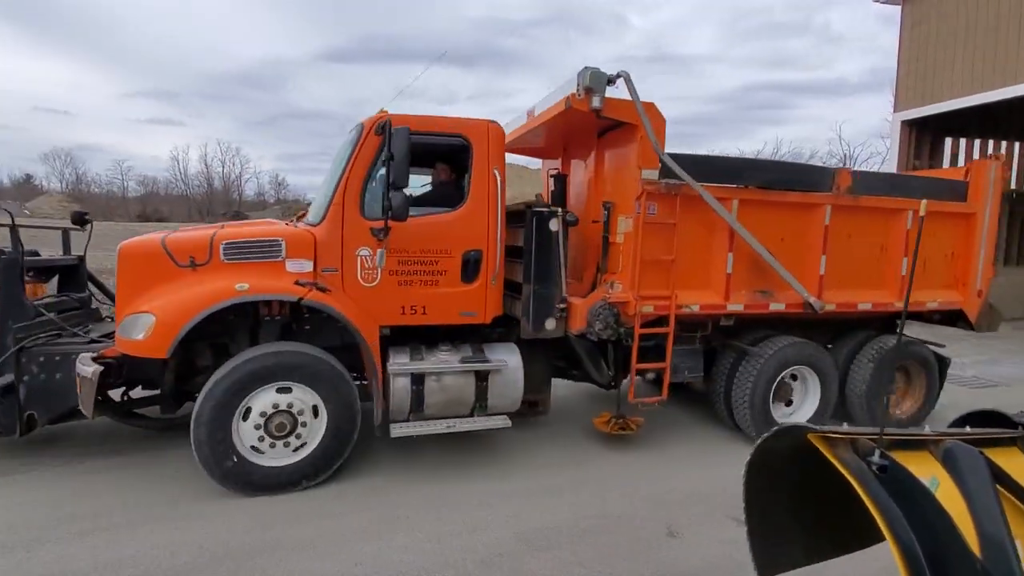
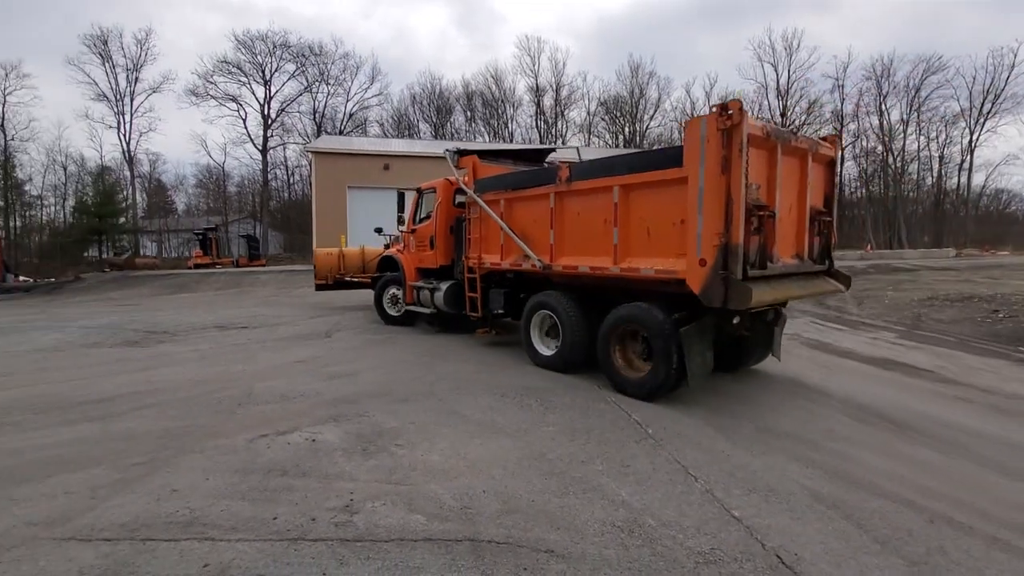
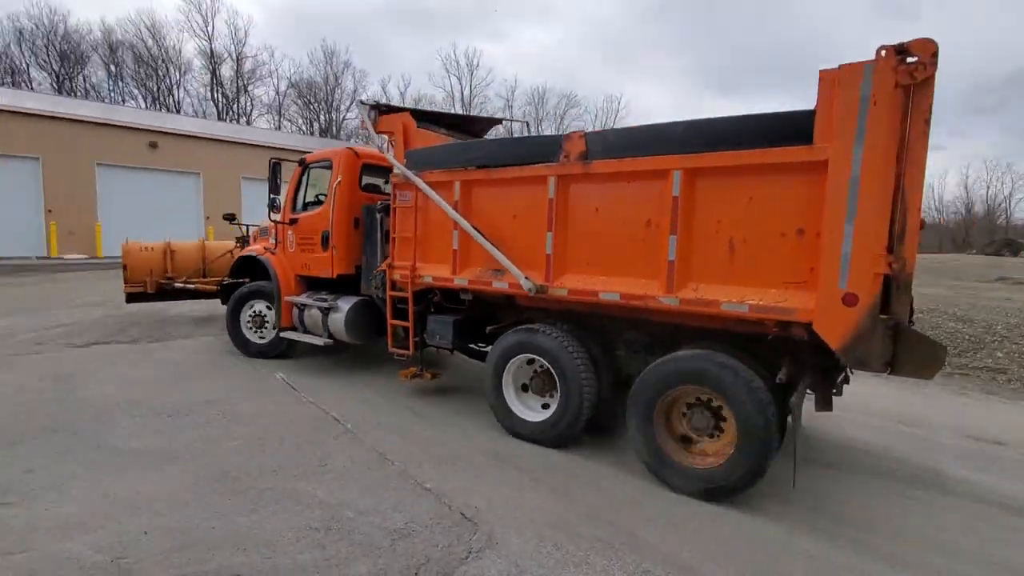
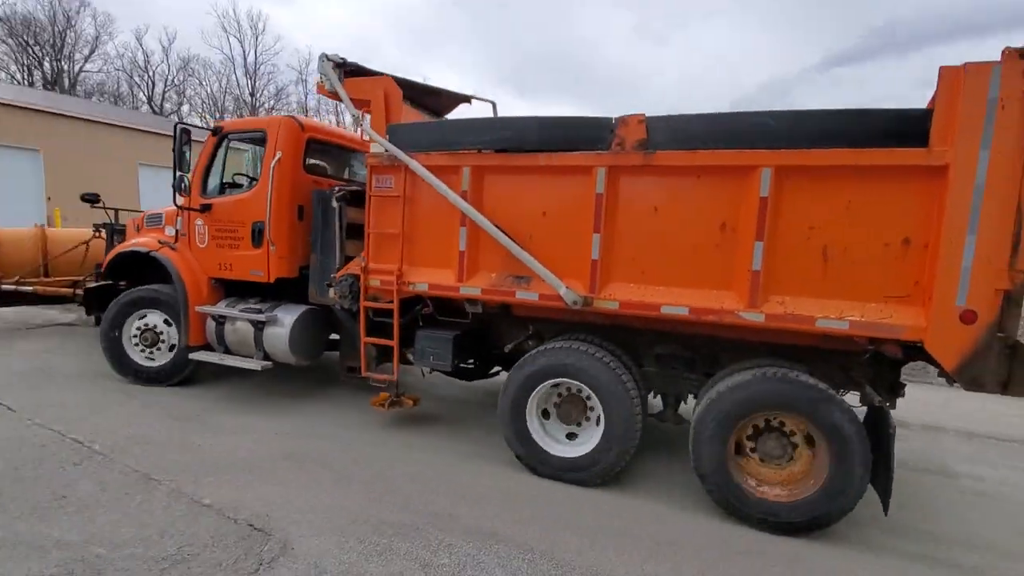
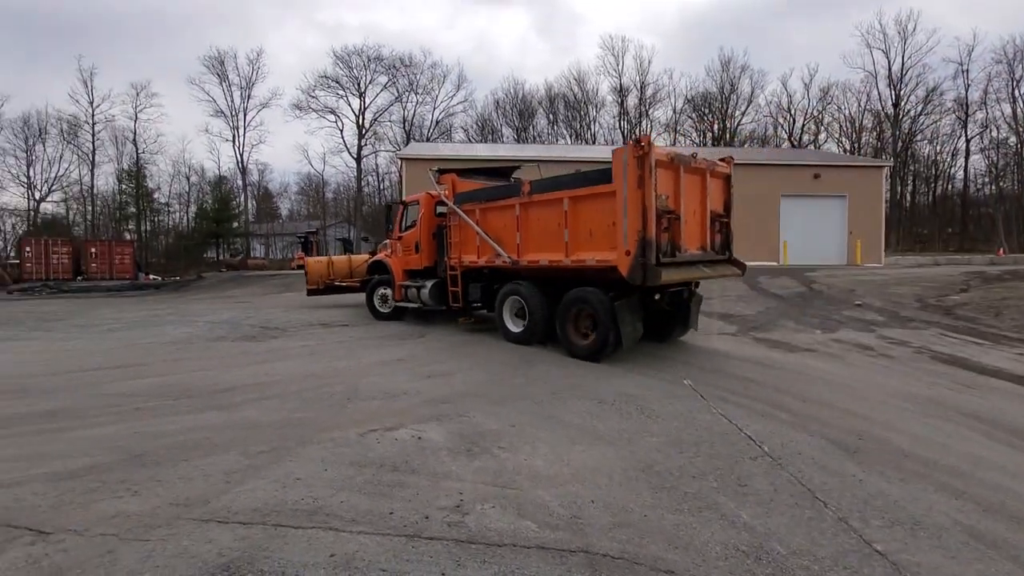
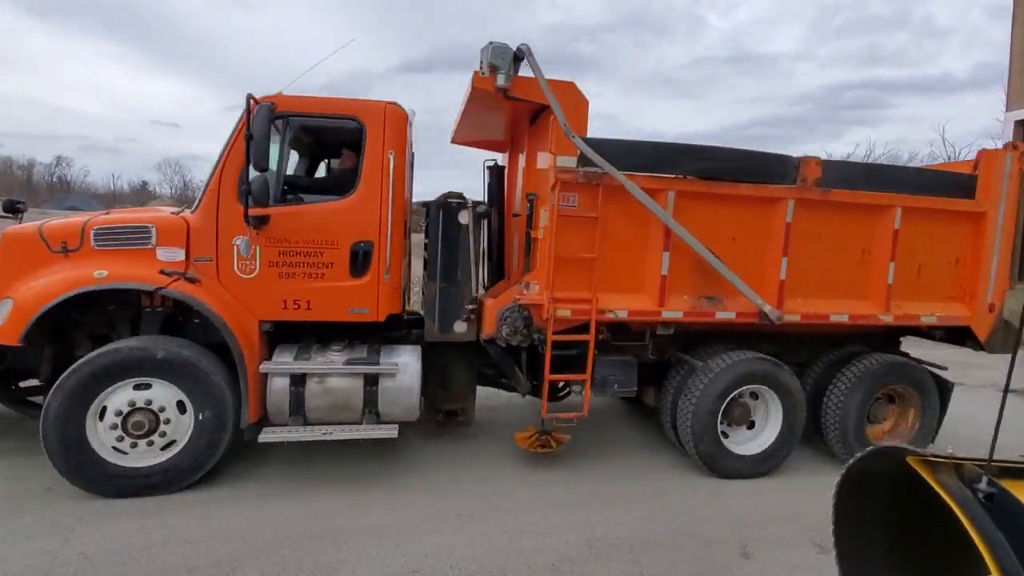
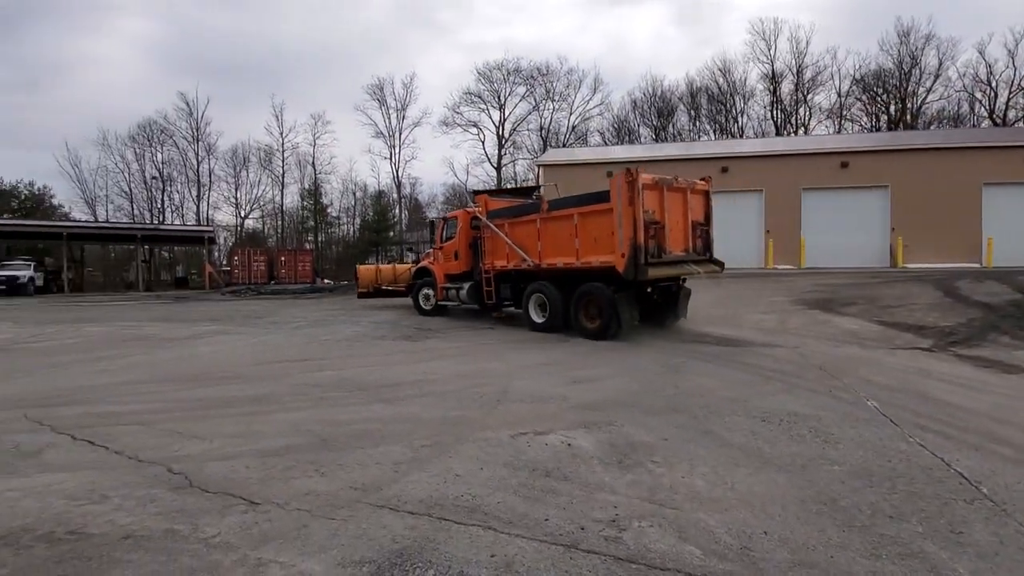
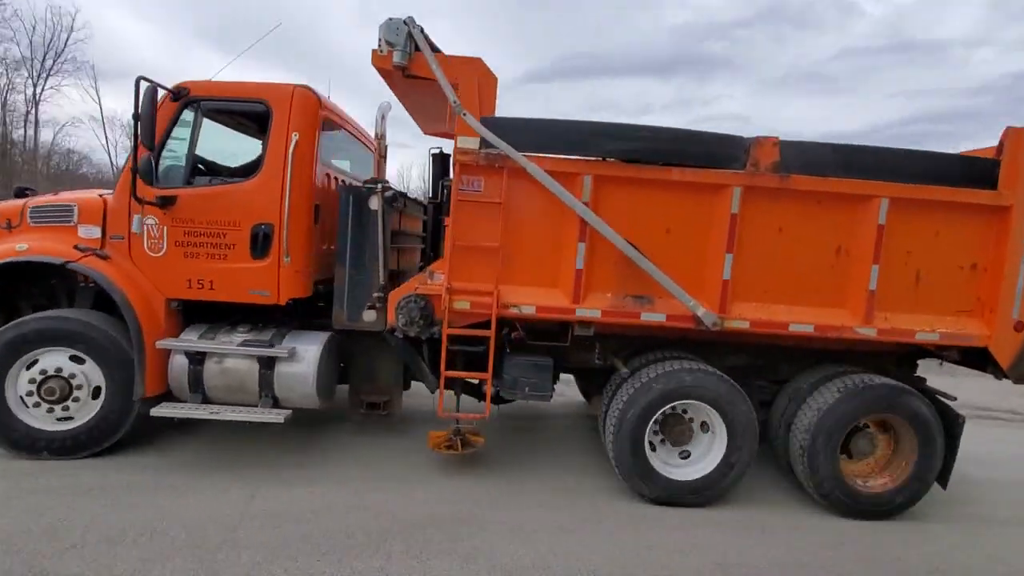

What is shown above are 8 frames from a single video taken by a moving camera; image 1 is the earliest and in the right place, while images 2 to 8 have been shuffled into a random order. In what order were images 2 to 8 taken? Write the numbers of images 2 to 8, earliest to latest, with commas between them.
6, 8, 4, 3, 2, 5, 7
